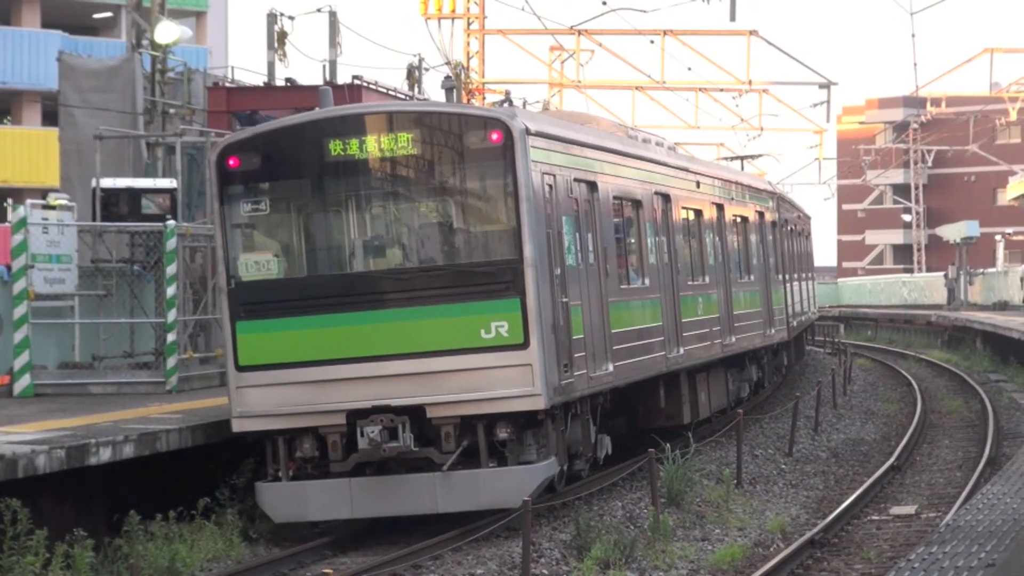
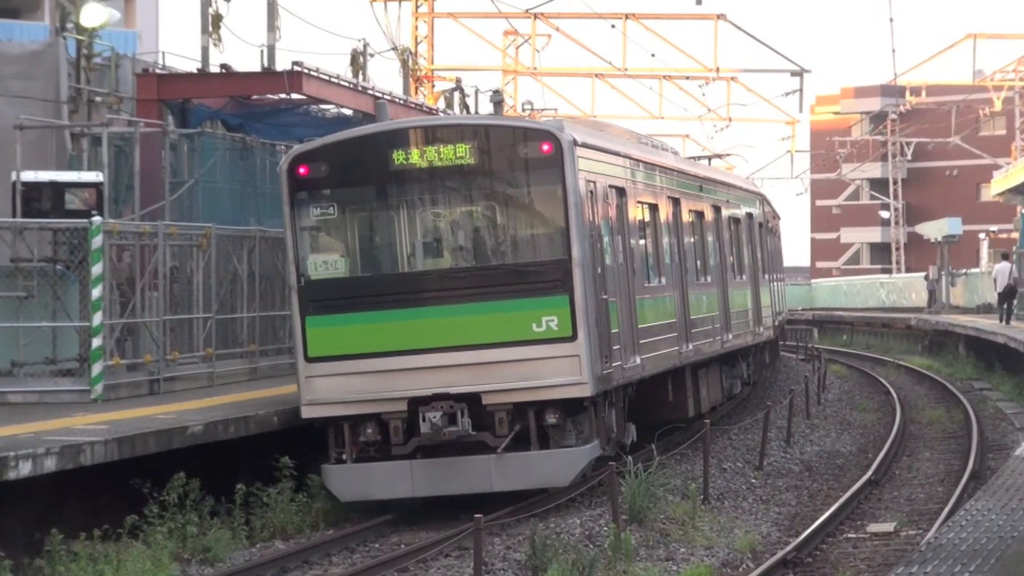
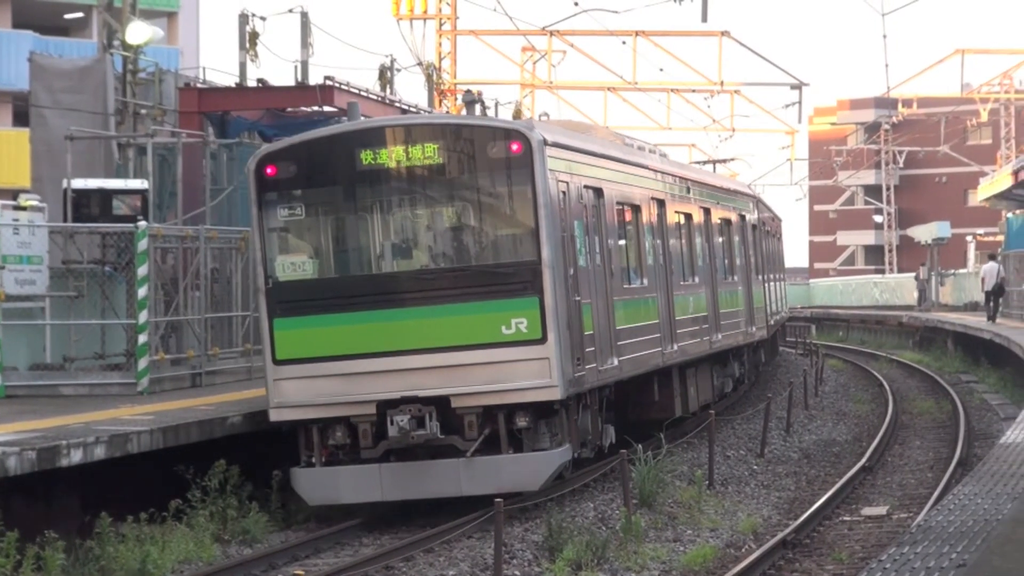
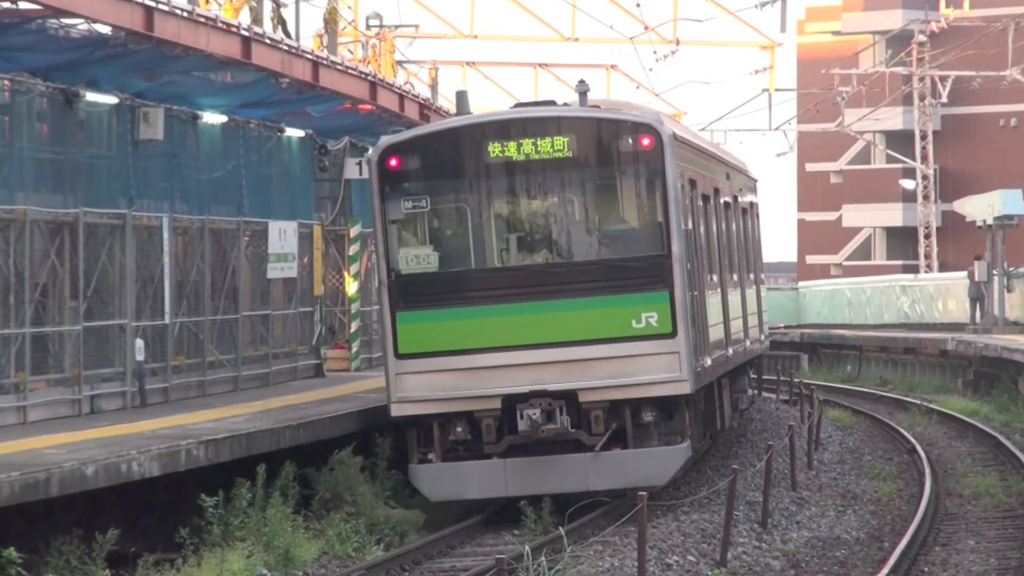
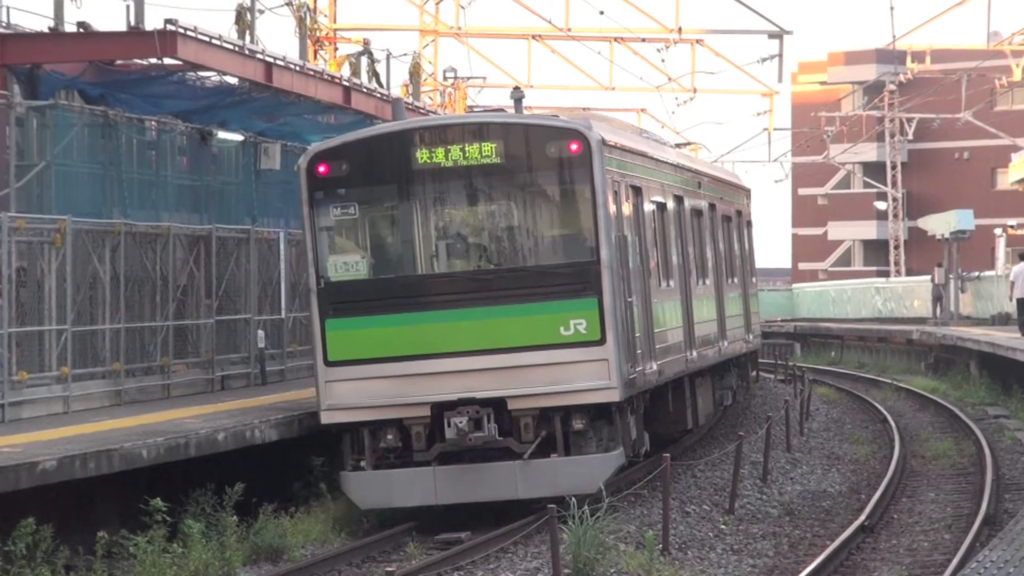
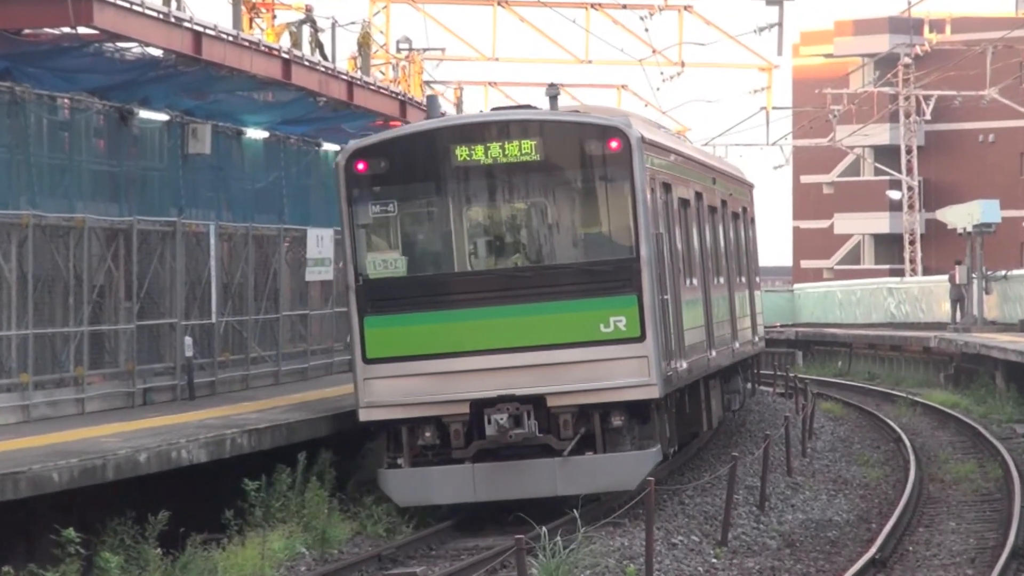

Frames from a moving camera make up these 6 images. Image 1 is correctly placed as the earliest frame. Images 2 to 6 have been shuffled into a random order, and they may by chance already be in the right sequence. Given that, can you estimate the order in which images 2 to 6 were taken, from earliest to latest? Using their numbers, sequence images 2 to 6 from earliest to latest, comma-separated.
3, 2, 5, 6, 4
